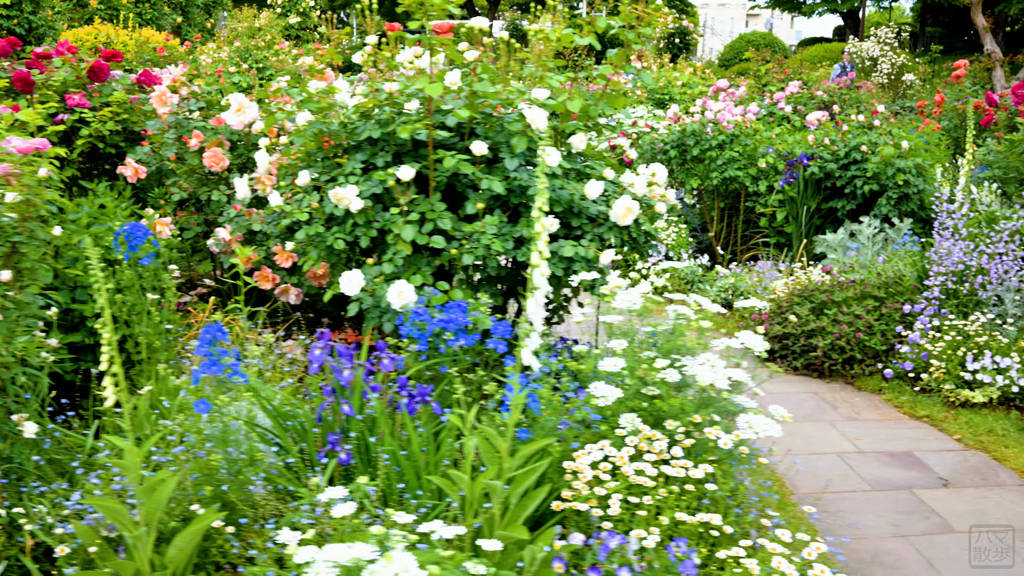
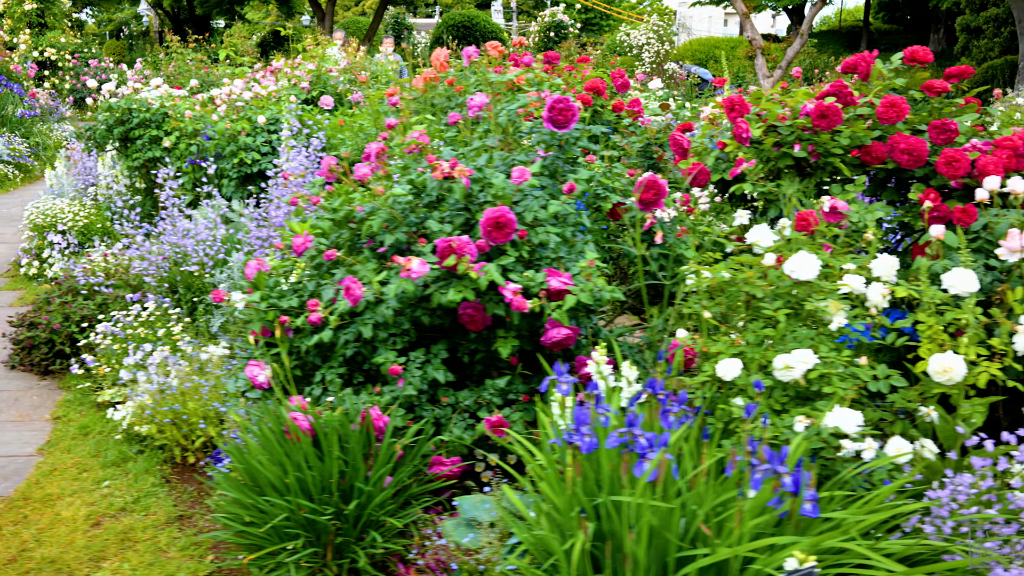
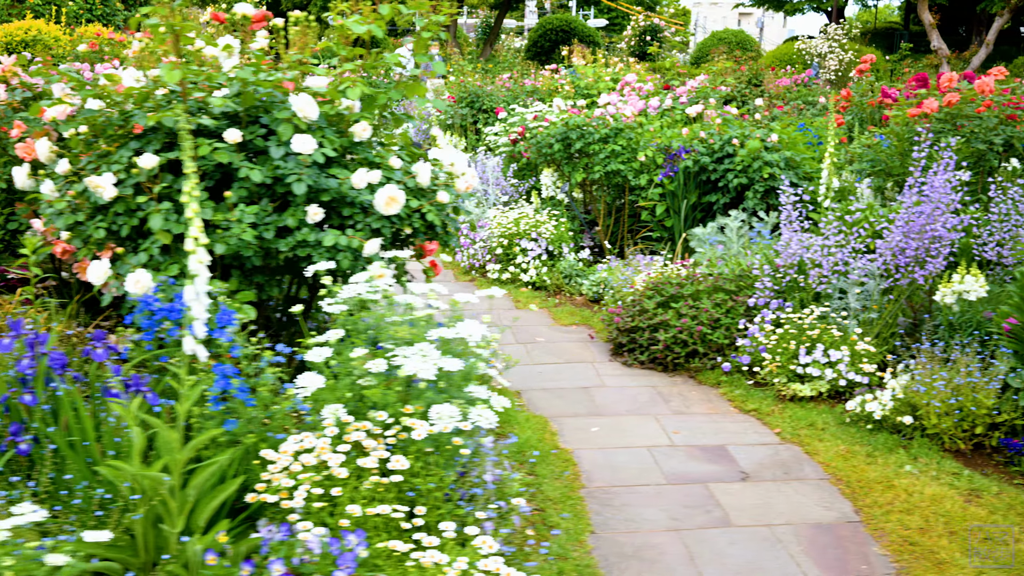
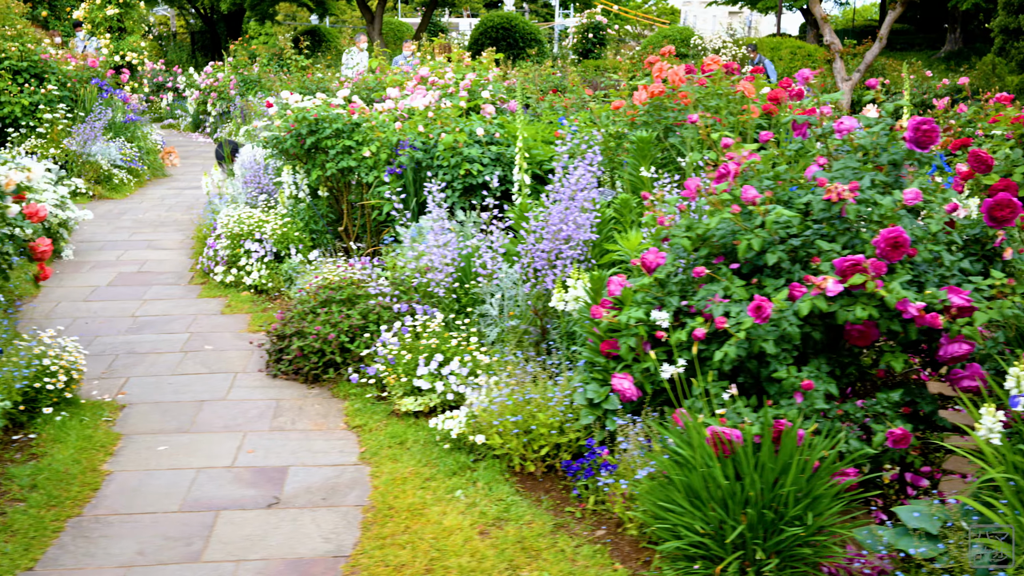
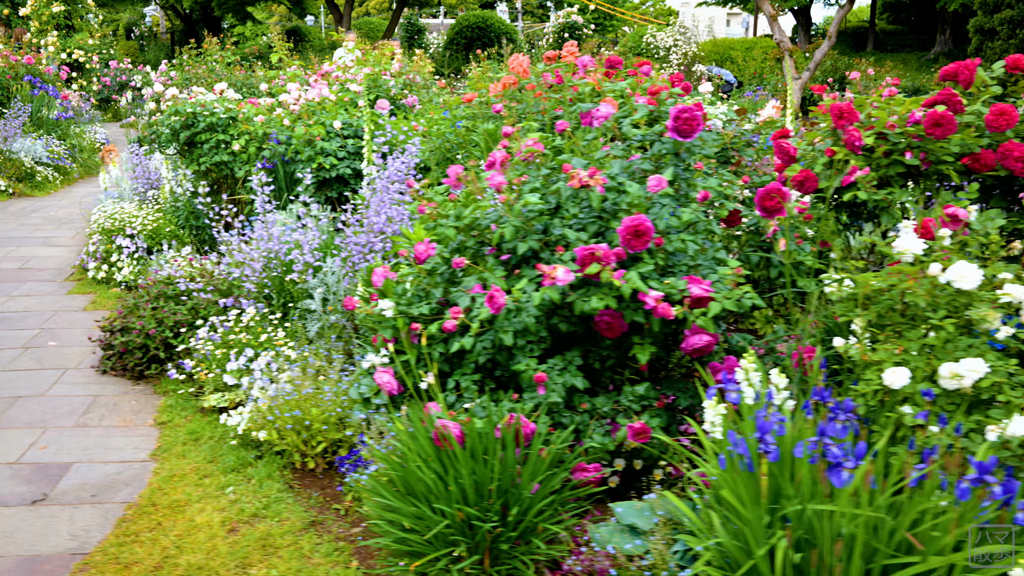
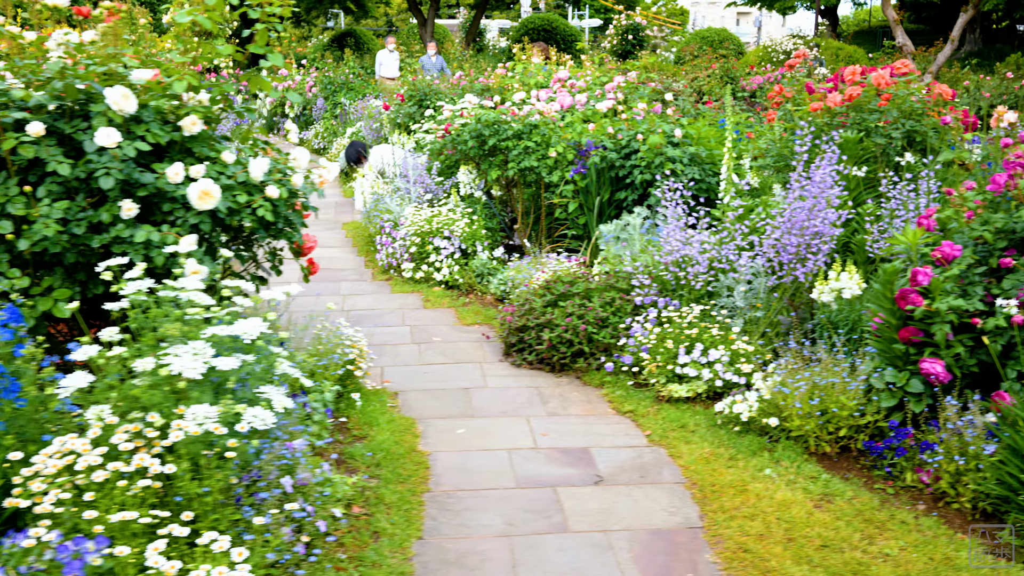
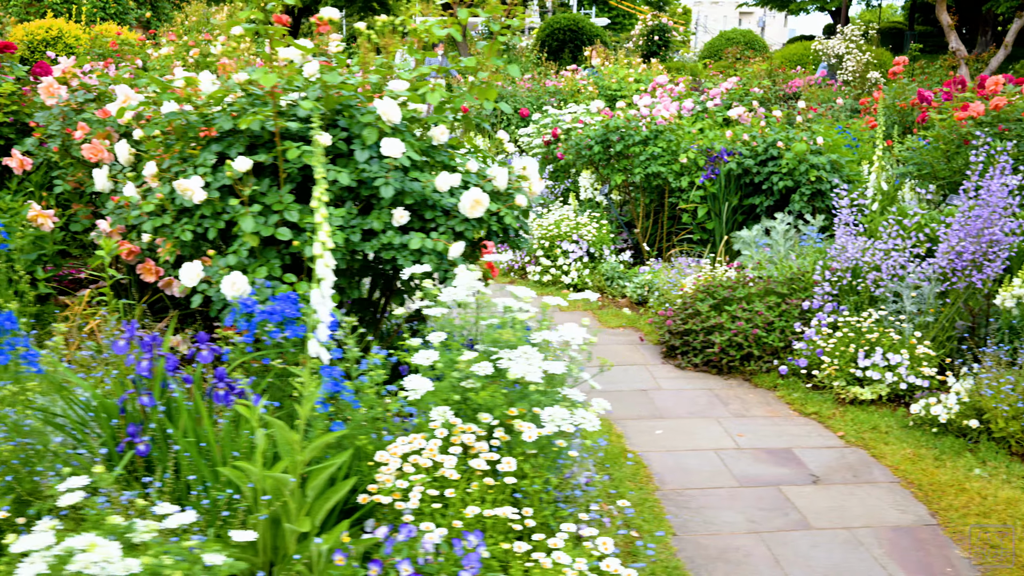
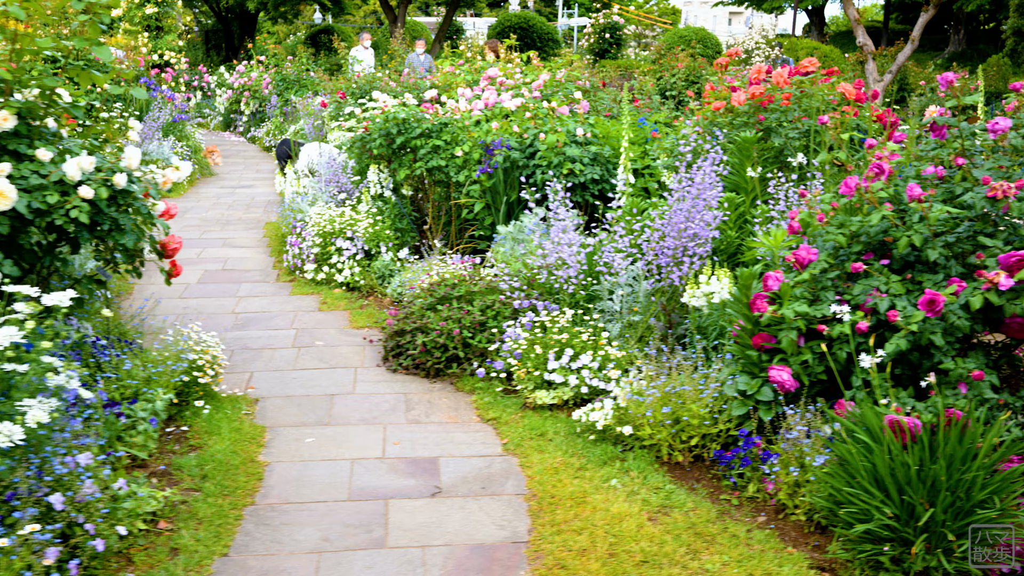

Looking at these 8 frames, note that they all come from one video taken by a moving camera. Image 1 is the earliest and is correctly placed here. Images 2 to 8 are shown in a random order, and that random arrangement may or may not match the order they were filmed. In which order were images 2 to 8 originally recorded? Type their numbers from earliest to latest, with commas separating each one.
7, 3, 6, 8, 4, 5, 2
